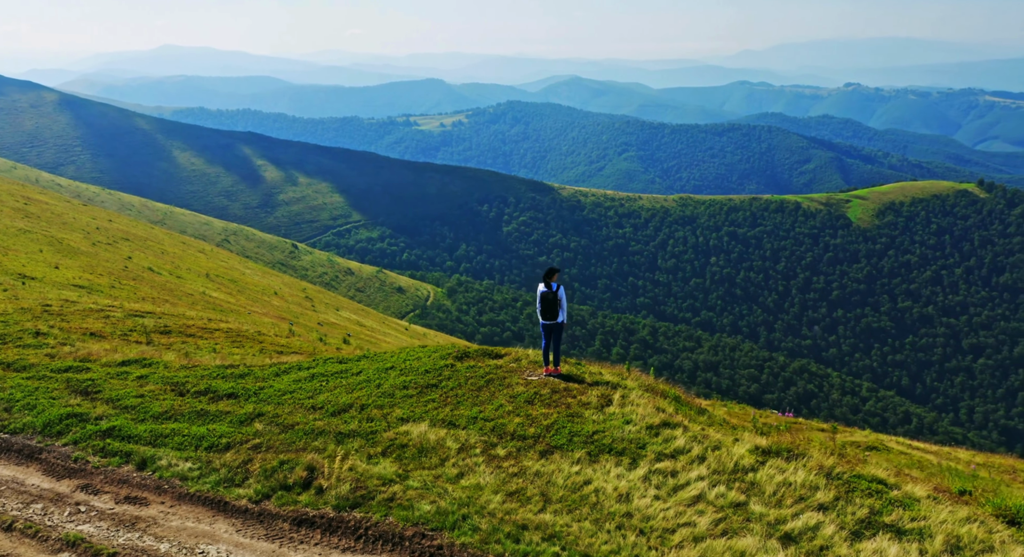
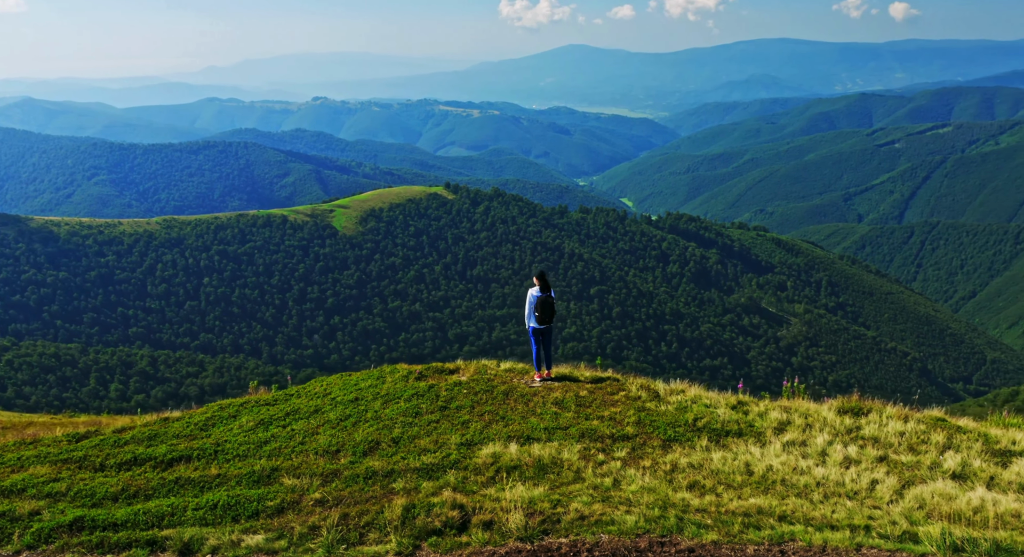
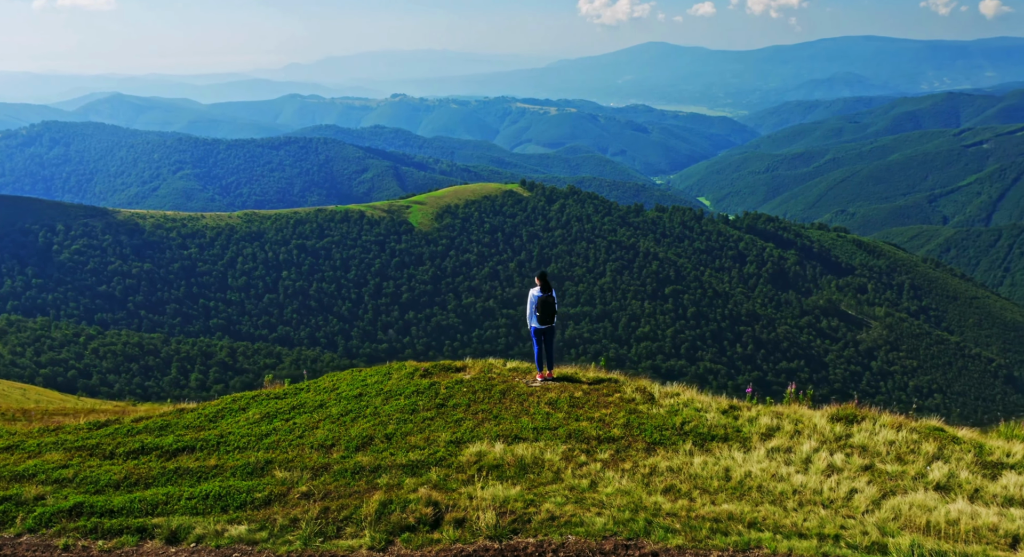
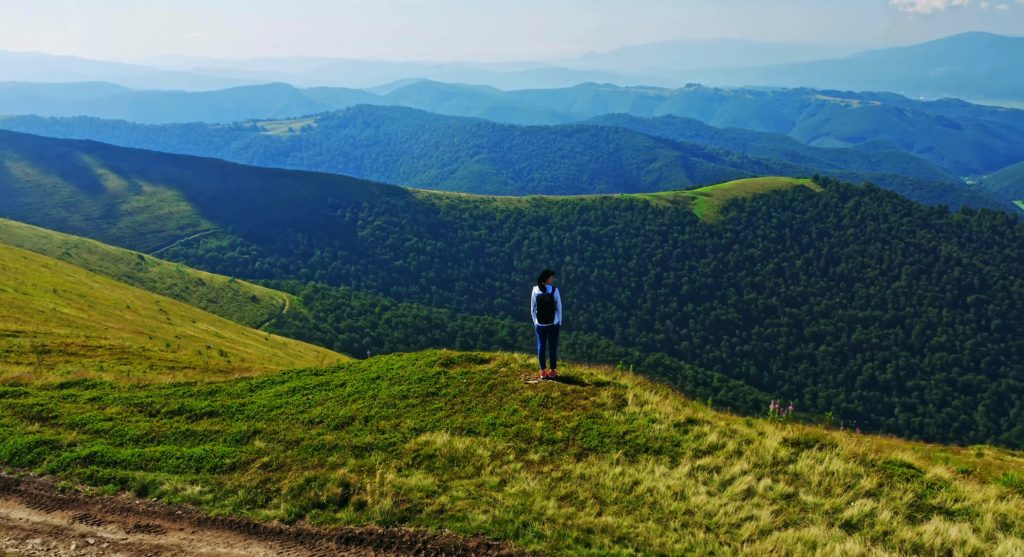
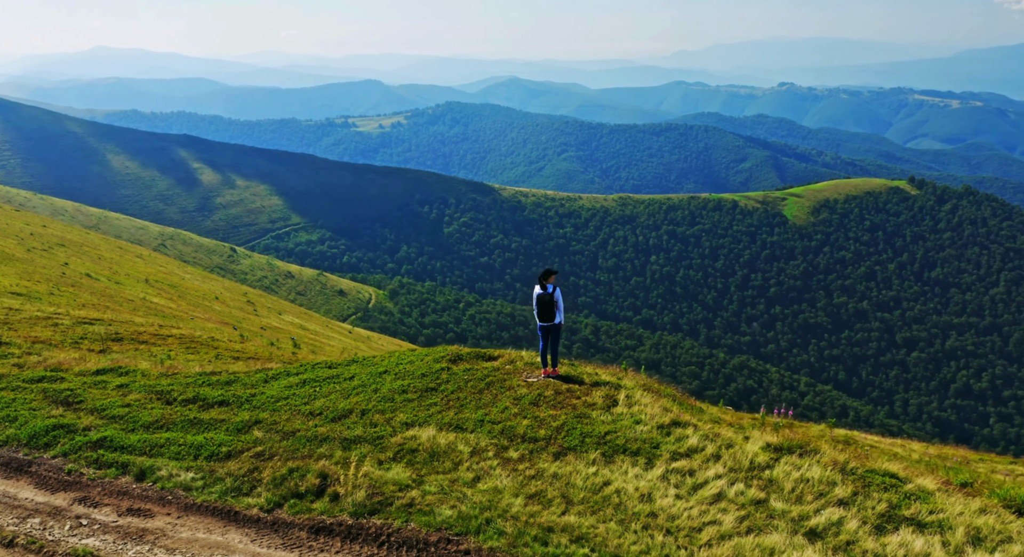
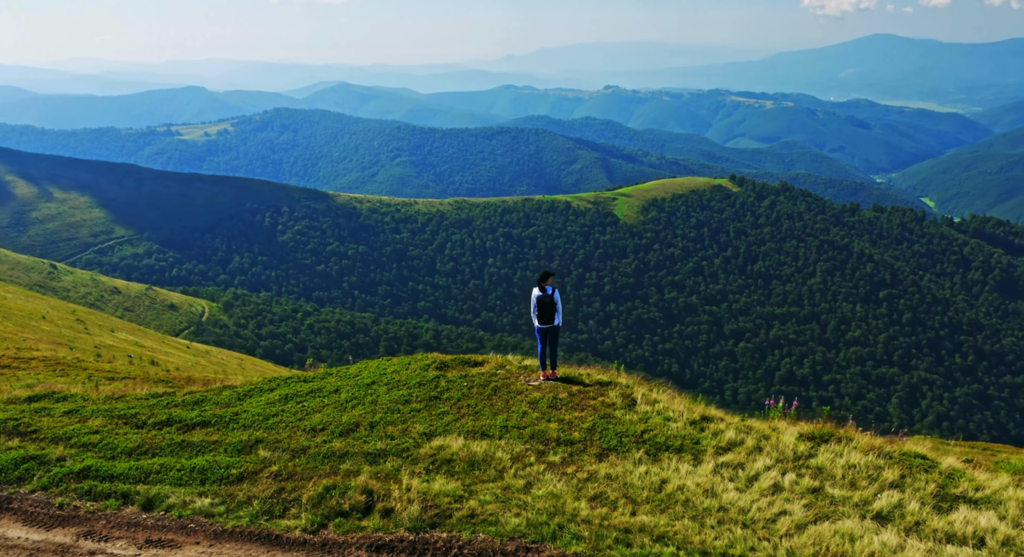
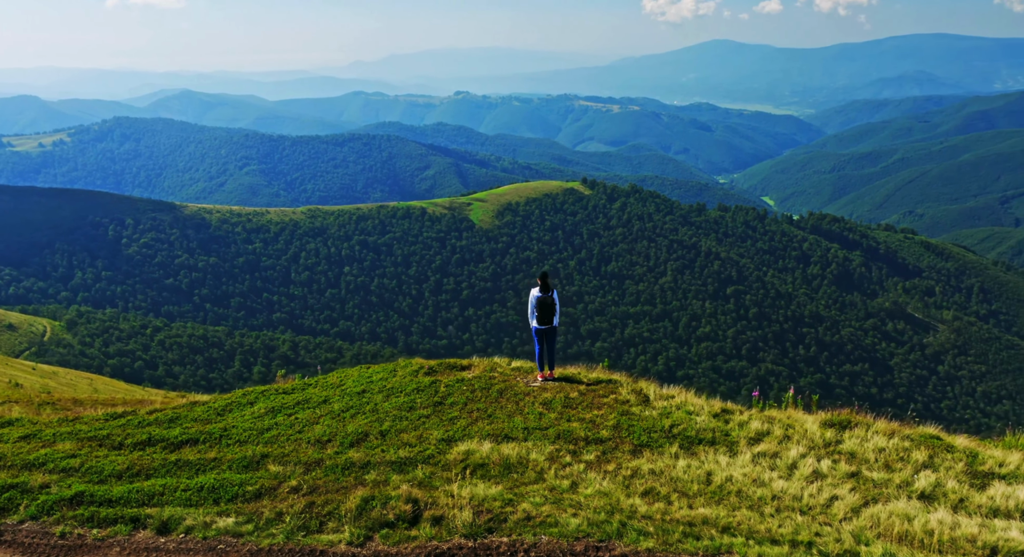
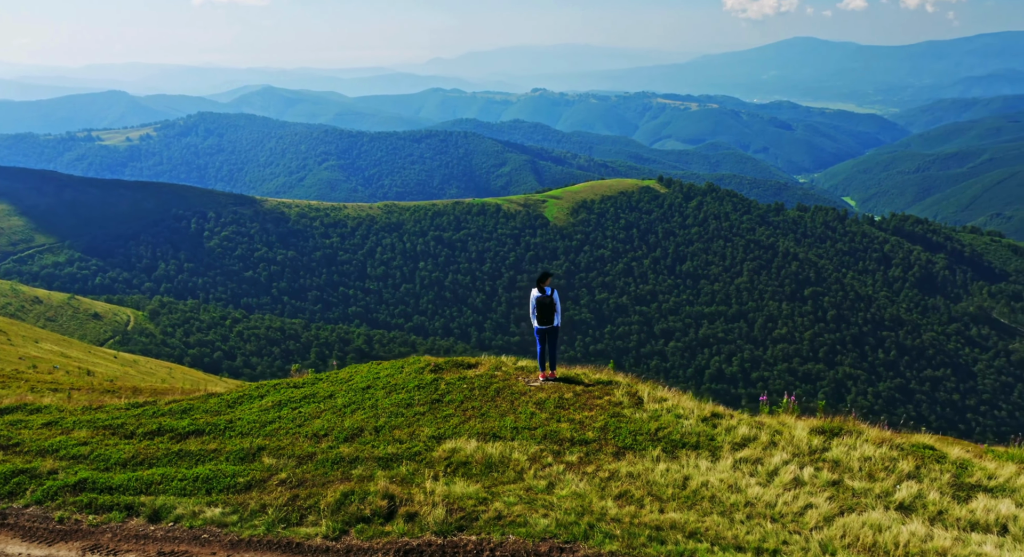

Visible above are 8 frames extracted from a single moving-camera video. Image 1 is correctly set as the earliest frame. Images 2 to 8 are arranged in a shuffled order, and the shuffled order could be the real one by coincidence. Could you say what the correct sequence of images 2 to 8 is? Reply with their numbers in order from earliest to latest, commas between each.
5, 4, 6, 8, 7, 3, 2
